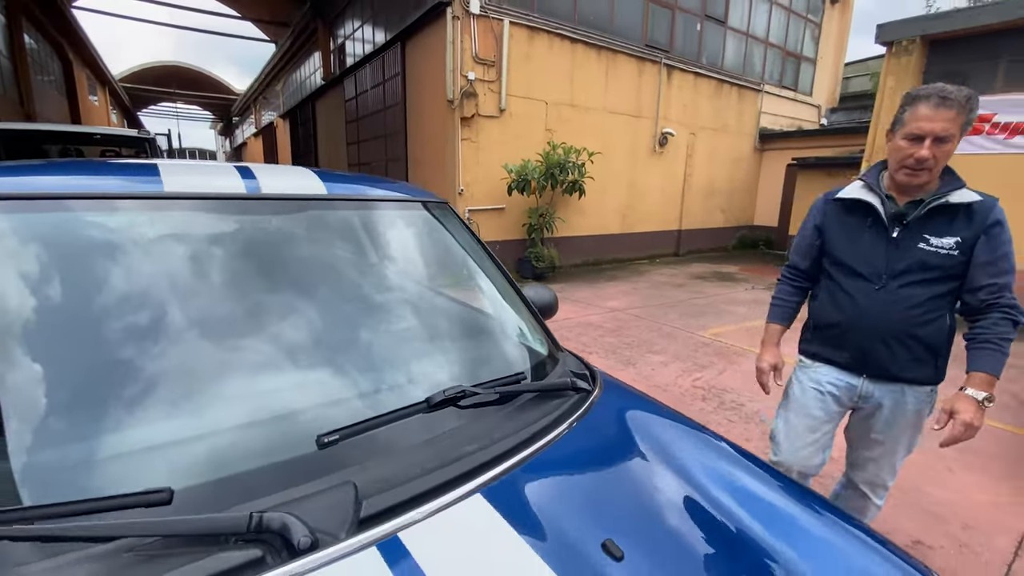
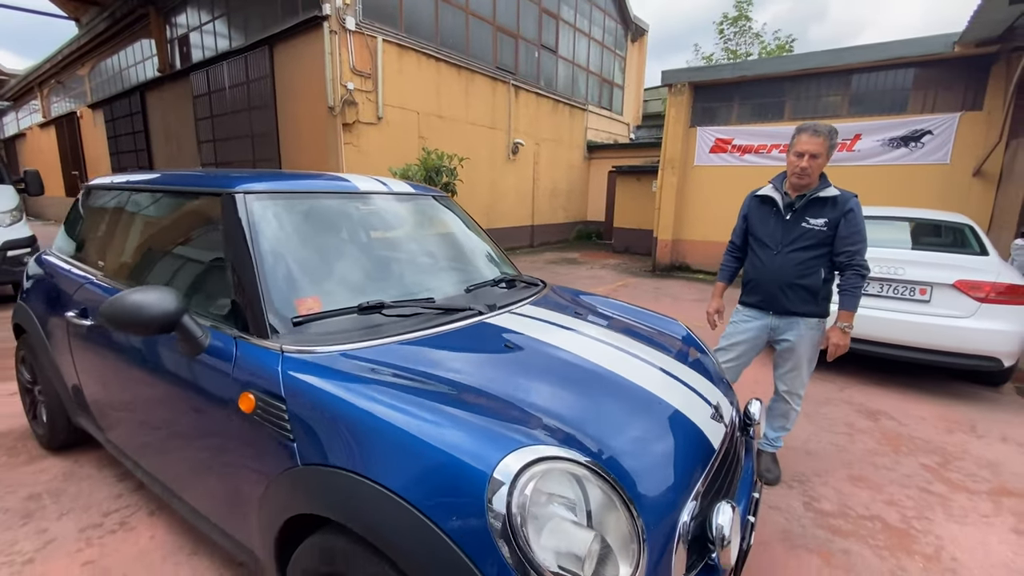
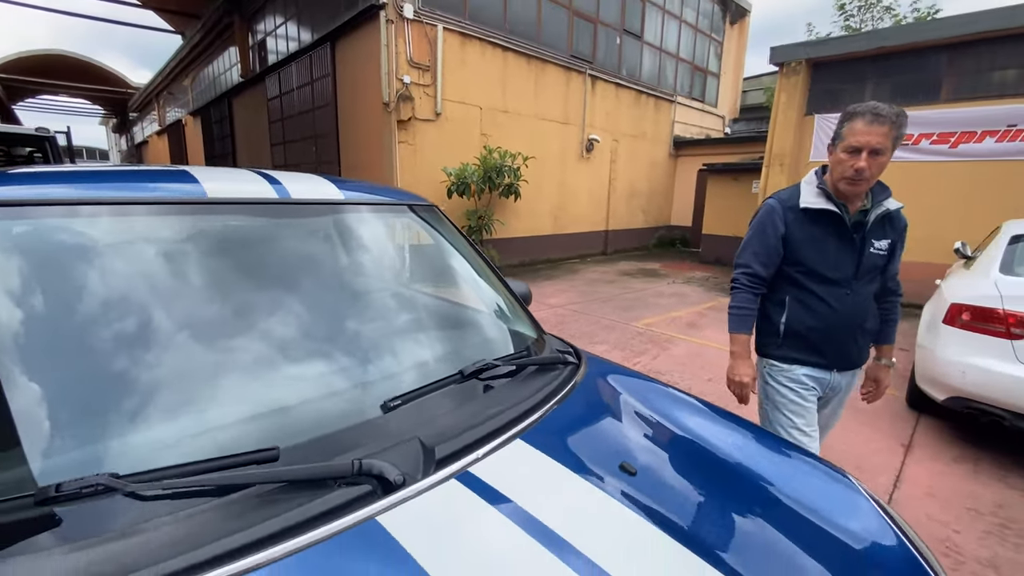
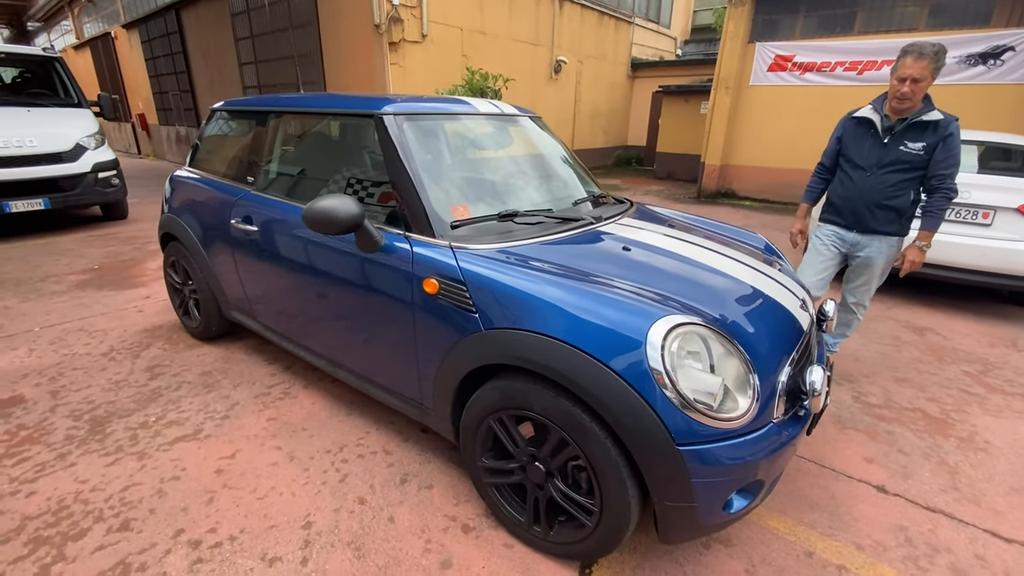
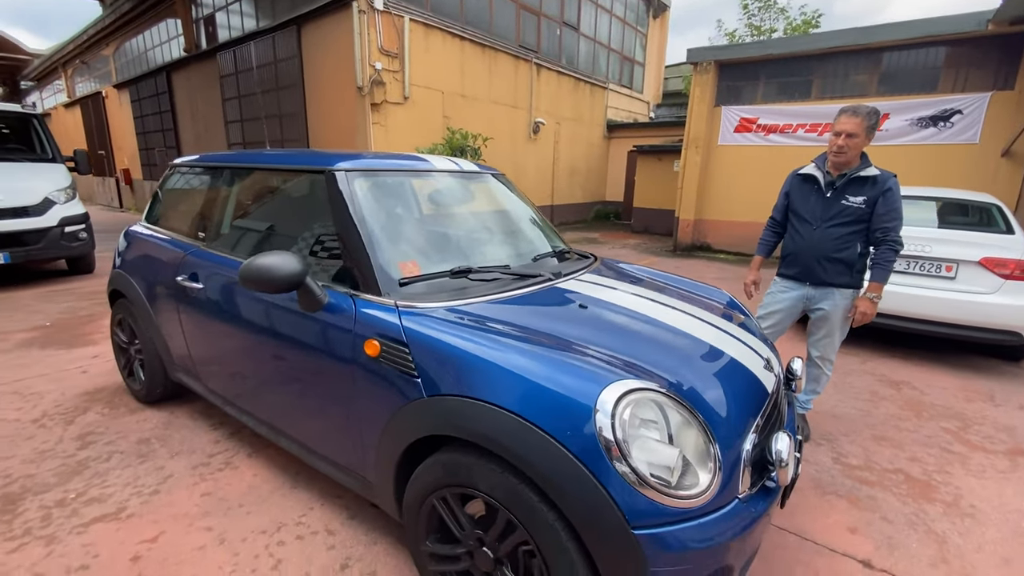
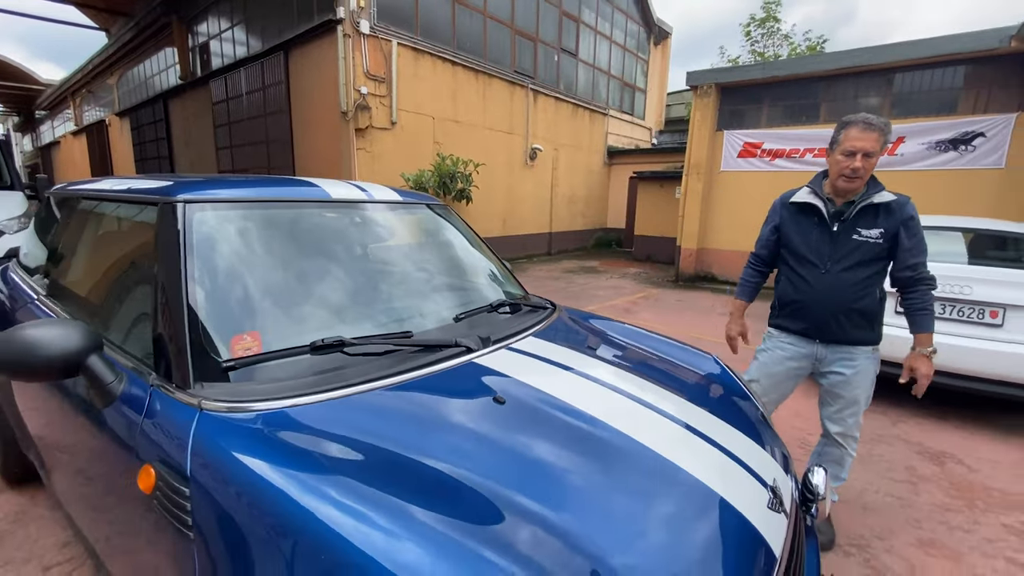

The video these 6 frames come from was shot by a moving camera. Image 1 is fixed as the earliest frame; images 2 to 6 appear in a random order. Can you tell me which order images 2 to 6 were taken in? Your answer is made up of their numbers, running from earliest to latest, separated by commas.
3, 6, 2, 5, 4
